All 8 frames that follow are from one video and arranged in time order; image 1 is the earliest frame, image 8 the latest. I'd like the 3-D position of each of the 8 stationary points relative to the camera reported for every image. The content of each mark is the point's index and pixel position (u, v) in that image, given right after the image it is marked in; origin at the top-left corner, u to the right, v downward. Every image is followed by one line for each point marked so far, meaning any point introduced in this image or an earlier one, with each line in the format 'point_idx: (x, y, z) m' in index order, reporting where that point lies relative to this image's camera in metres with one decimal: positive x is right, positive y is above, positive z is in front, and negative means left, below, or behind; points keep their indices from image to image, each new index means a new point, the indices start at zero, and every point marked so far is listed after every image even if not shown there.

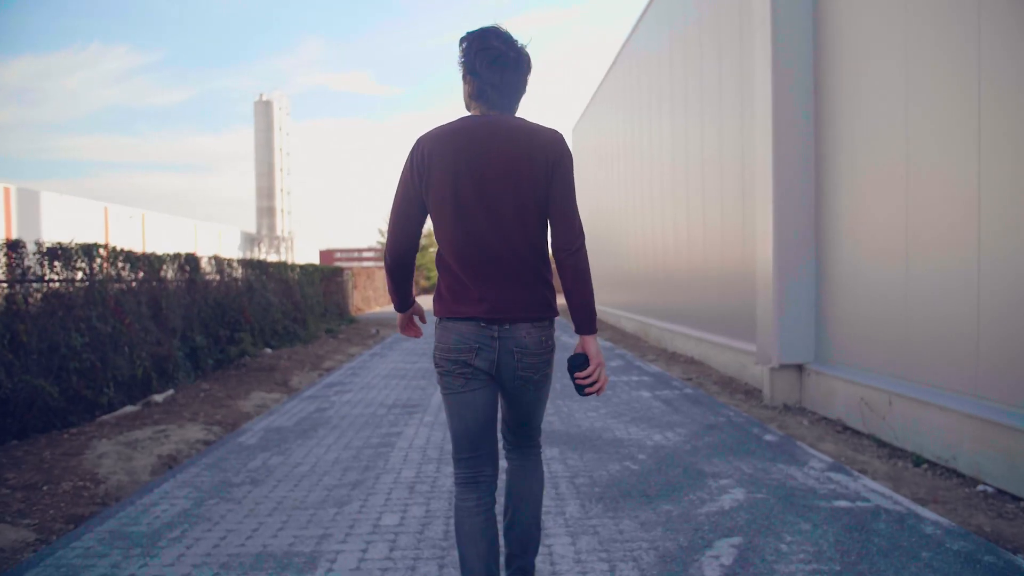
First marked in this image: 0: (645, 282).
0: (+2.3, +0.1, +14.6) m
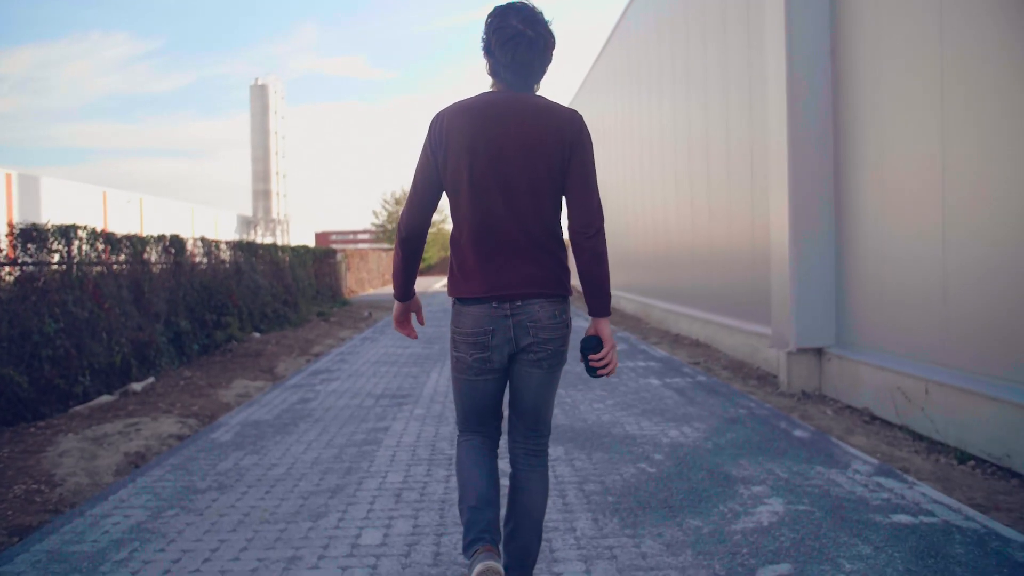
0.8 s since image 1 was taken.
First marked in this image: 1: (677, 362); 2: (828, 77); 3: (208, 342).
0: (+2.3, +0.4, +14.0) m
1: (+1.5, -0.7, +7.3) m
2: (+2.6, +1.7, +6.7) m
3: (-3.7, -0.6, +9.6) m
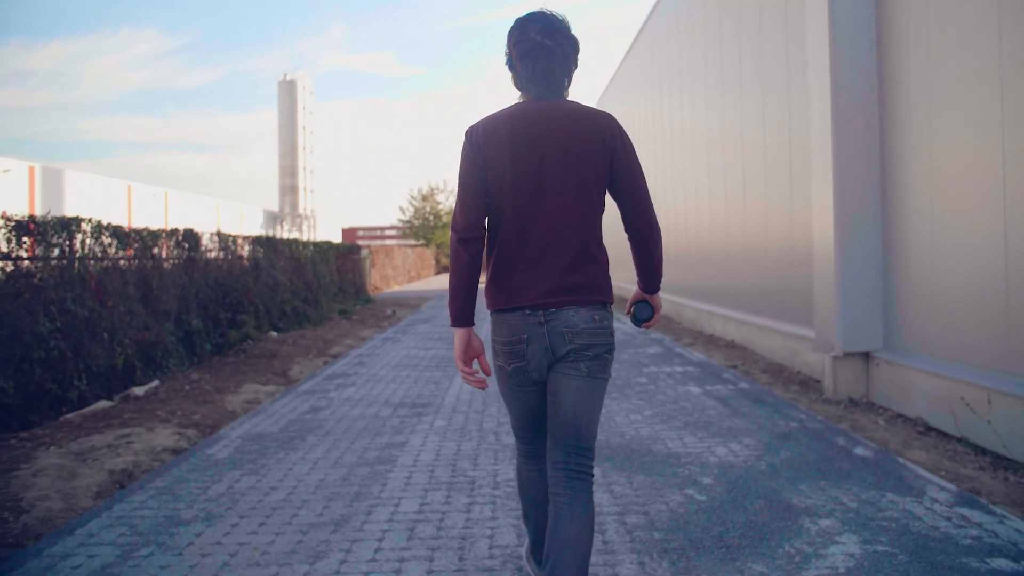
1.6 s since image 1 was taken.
0: (+2.8, +0.5, +13.6) m
1: (+1.7, -0.7, +6.8) m
2: (+2.8, +1.7, +6.2) m
3: (-3.4, -0.6, +9.3) m
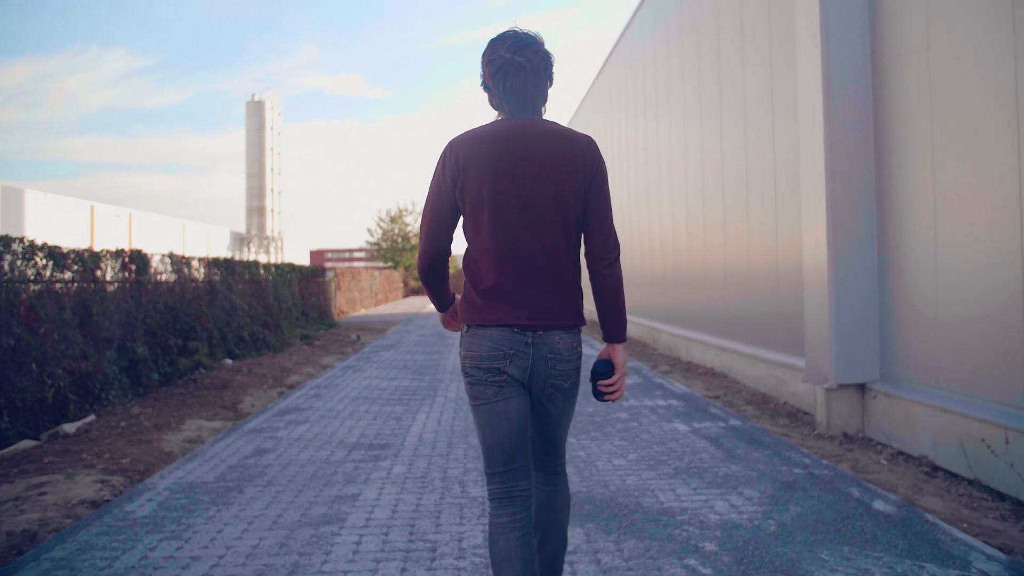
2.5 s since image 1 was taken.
0: (+2.3, +0.1, +13.2) m
1: (+1.5, -0.9, +6.4) m
2: (+2.6, +1.5, +5.8) m
3: (-3.7, -0.9, +8.6) m
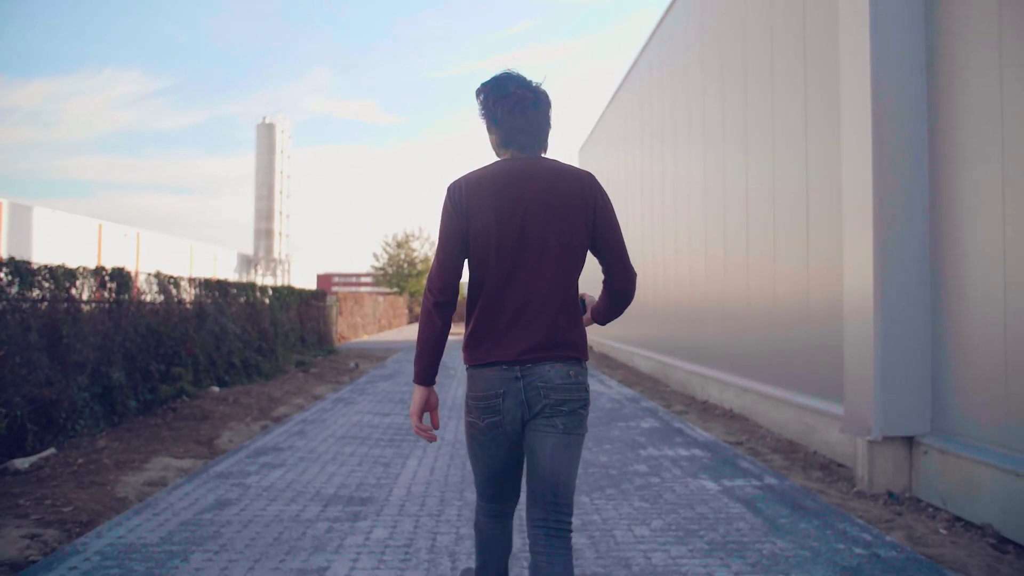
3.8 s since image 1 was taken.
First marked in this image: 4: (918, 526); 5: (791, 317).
0: (+2.4, -0.5, +12.5) m
1: (+1.5, -1.1, +5.7) m
2: (+2.7, +1.2, +5.2) m
3: (-3.6, -1.1, +8.0) m
4: (+2.4, -1.4, +4.6) m
5: (+2.6, -0.3, +7.3) m
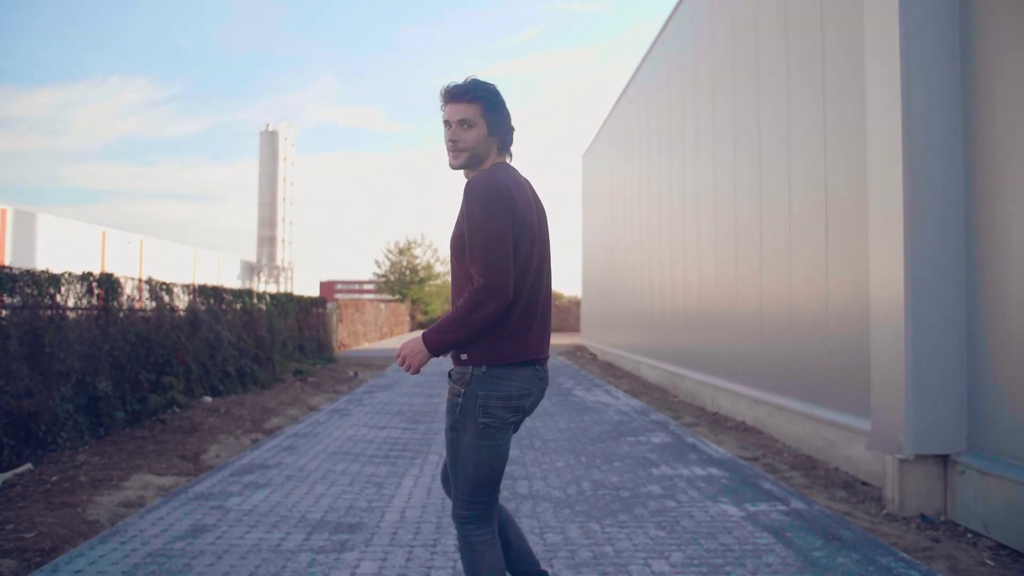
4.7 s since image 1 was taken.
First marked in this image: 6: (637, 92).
0: (+2.4, -0.6, +12.1) m
1: (+1.5, -1.2, +5.3) m
2: (+2.7, +1.2, +4.9) m
3: (-3.6, -1.2, +7.7) m
4: (+2.4, -1.4, +4.3) m
5: (+2.6, -0.3, +6.9) m
6: (+2.2, +3.4, +13.8) m
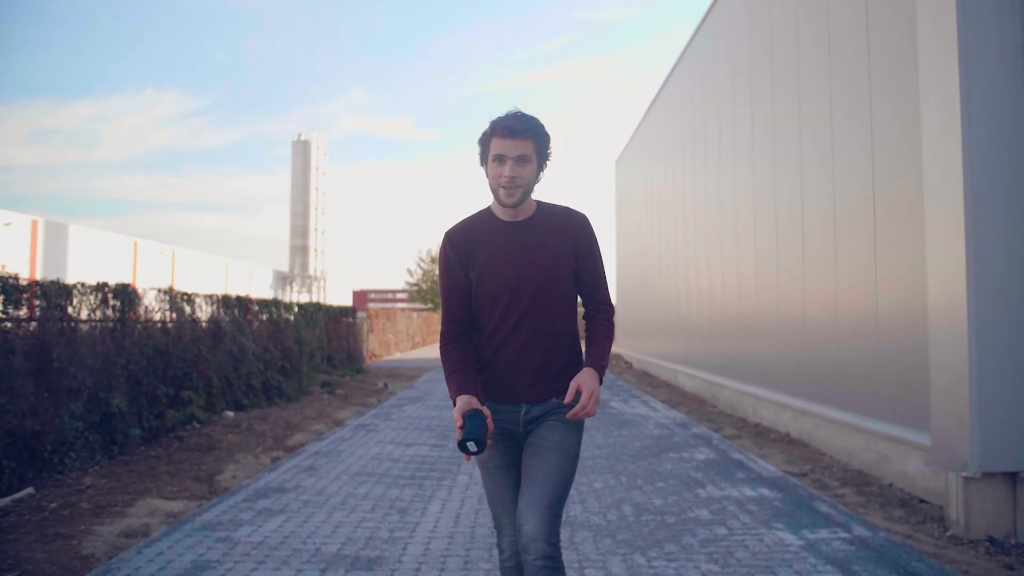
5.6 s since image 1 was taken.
0: (+2.9, -0.6, +11.7) m
1: (+1.7, -1.2, +4.9) m
2: (+2.9, +1.2, +4.4) m
3: (-3.3, -1.3, +7.5) m
4: (+2.6, -1.4, +3.8) m
5: (+2.8, -0.4, +6.5) m
6: (+2.7, +3.3, +13.4) m
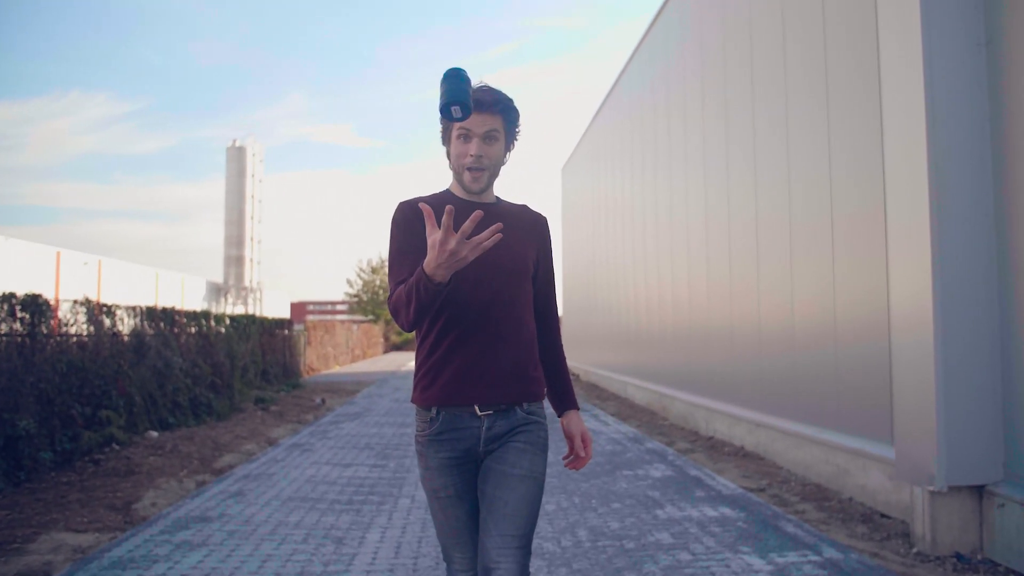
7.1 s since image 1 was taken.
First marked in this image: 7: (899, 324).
0: (+2.1, -0.8, +11.5) m
1: (+1.4, -1.3, +4.7) m
2: (+2.6, +1.1, +4.3) m
3: (-3.8, -1.4, +6.9) m
4: (+2.3, -1.5, +3.6) m
5: (+2.4, -0.4, +6.3) m
6: (+1.8, +3.2, +13.2) m
7: (+2.3, -0.3, +4.6) m
